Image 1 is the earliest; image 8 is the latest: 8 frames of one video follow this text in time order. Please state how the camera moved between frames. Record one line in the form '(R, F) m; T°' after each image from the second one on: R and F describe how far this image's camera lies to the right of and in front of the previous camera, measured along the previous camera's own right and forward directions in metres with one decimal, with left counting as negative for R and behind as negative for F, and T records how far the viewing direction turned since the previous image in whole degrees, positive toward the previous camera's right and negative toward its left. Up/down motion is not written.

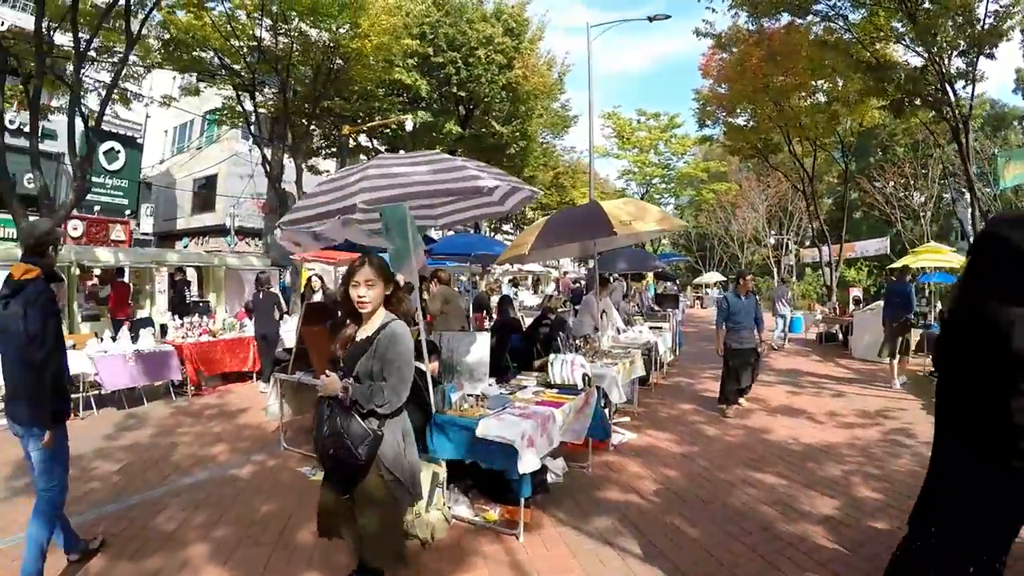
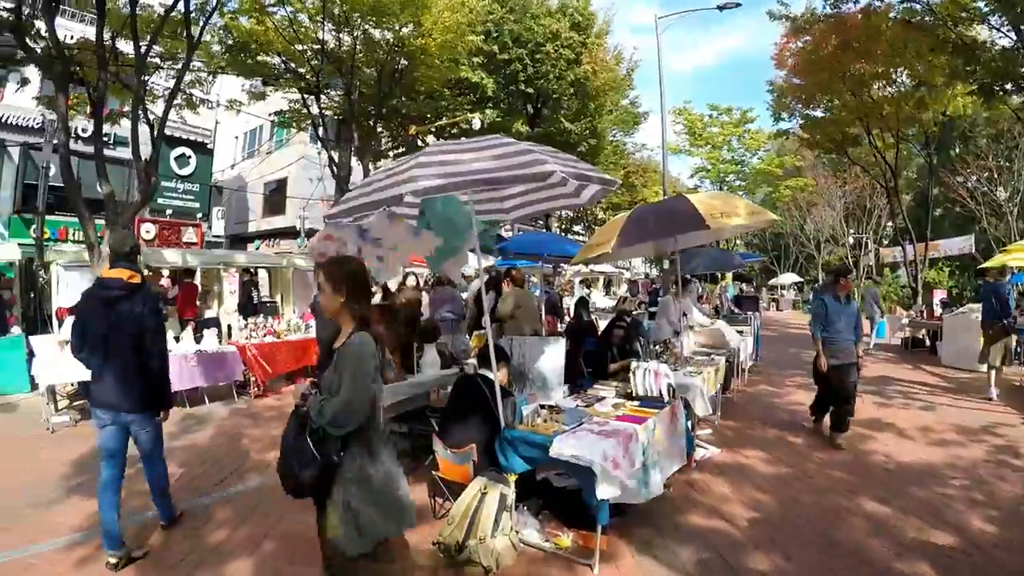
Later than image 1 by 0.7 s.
(0.0, +0.3) m; -3°
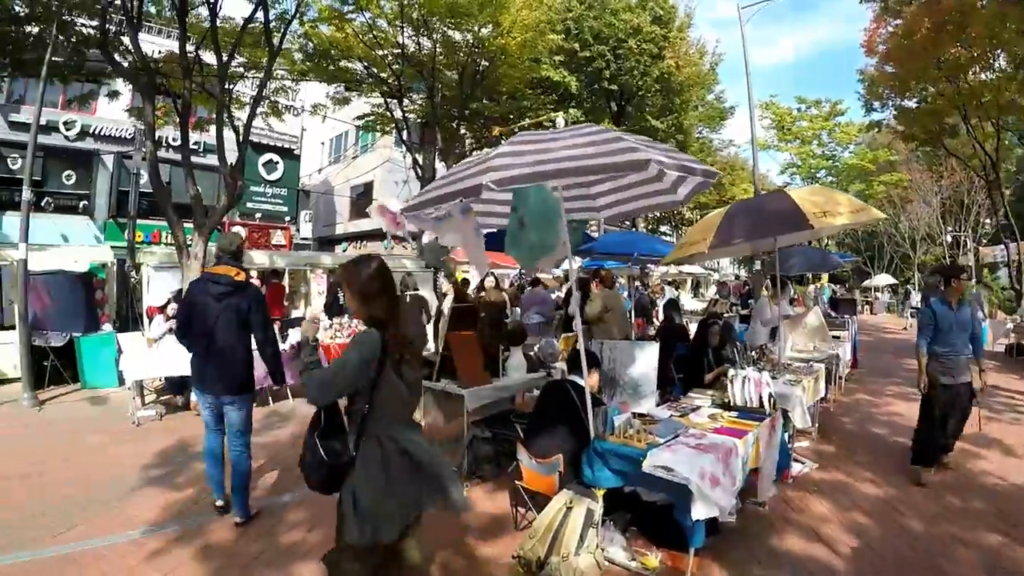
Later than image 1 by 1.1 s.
(0.0, +0.2) m; -4°
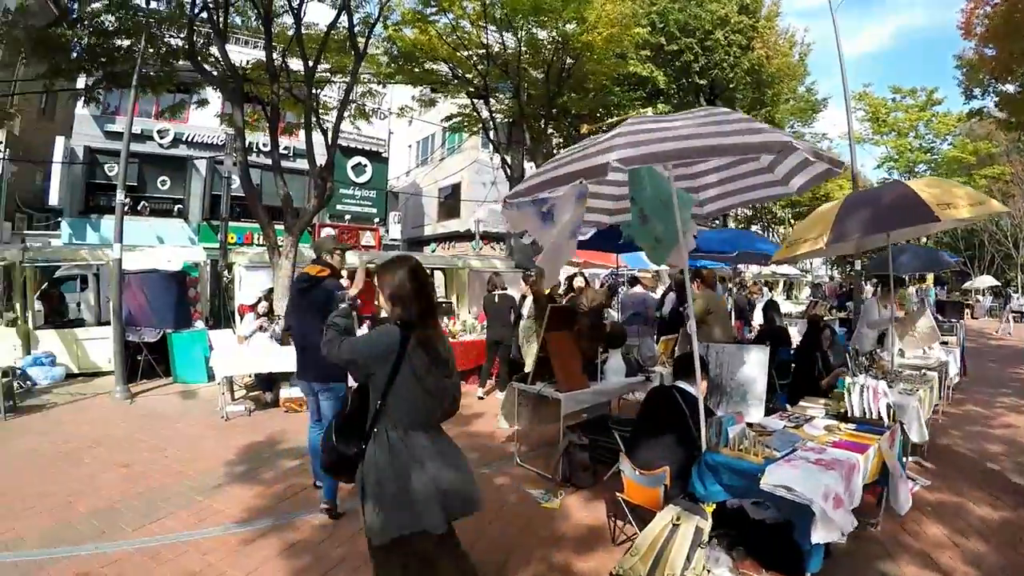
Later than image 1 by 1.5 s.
(0.0, +0.1) m; -4°
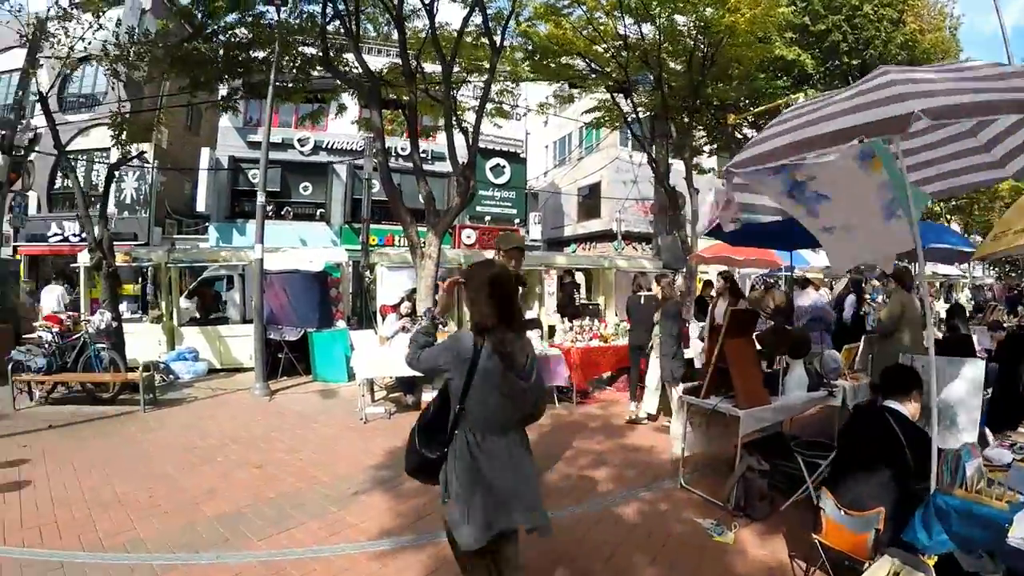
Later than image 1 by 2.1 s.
(0.0, +0.2) m; -7°
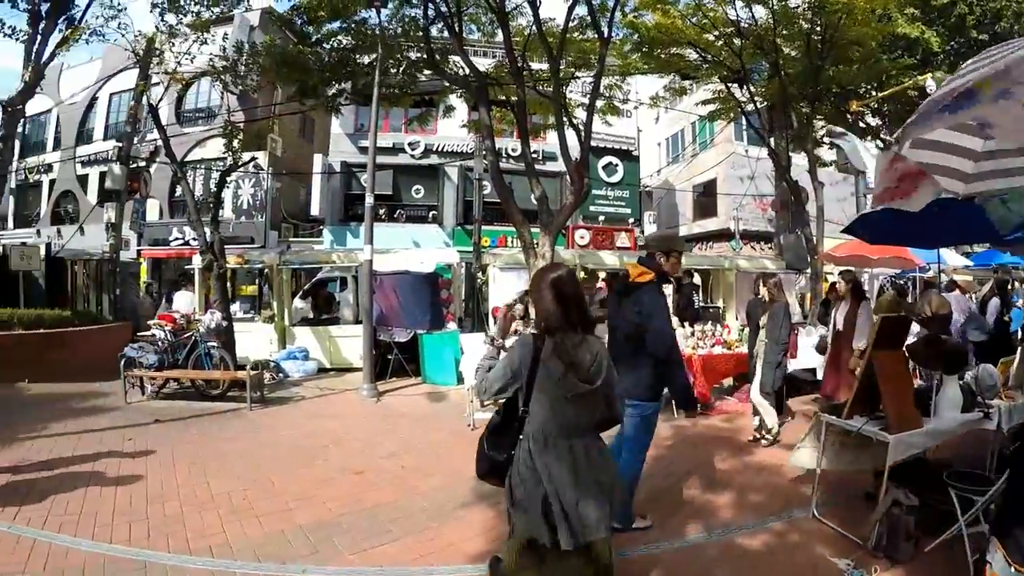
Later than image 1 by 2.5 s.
(0.0, +0.2) m; -6°
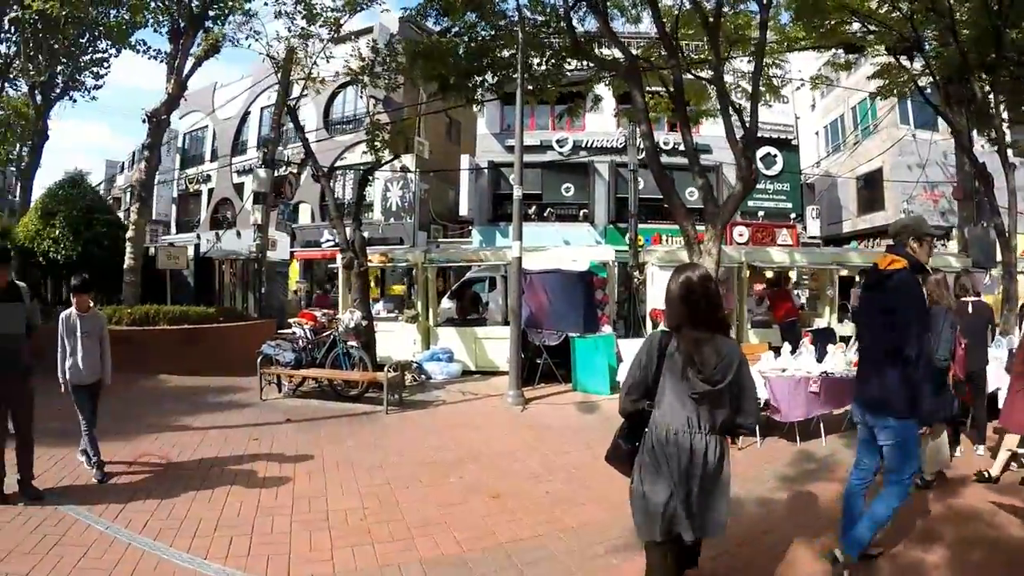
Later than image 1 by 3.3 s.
(0.0, +0.6) m; -7°
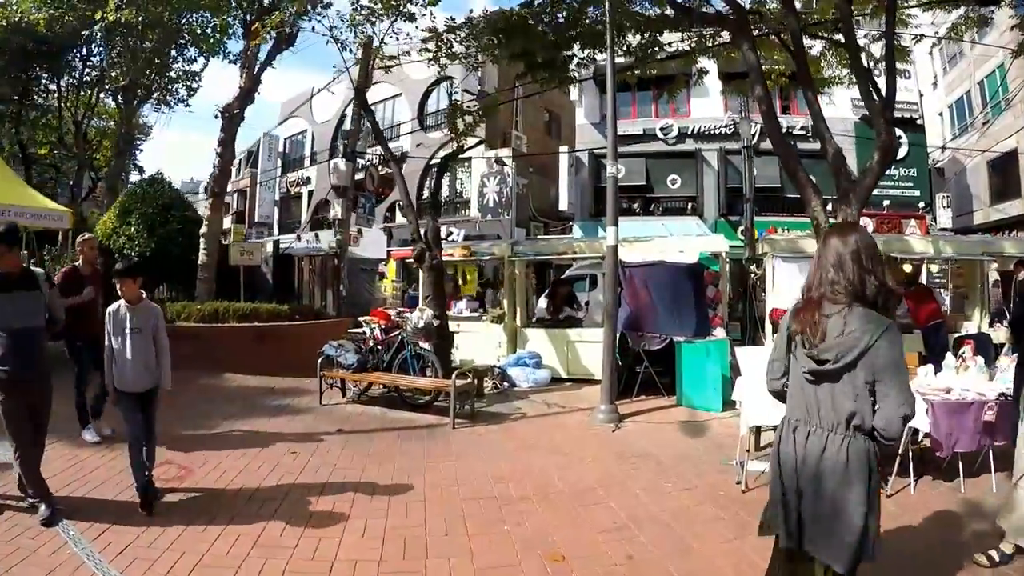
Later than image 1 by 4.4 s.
(+0.1, +1.0) m; -5°
